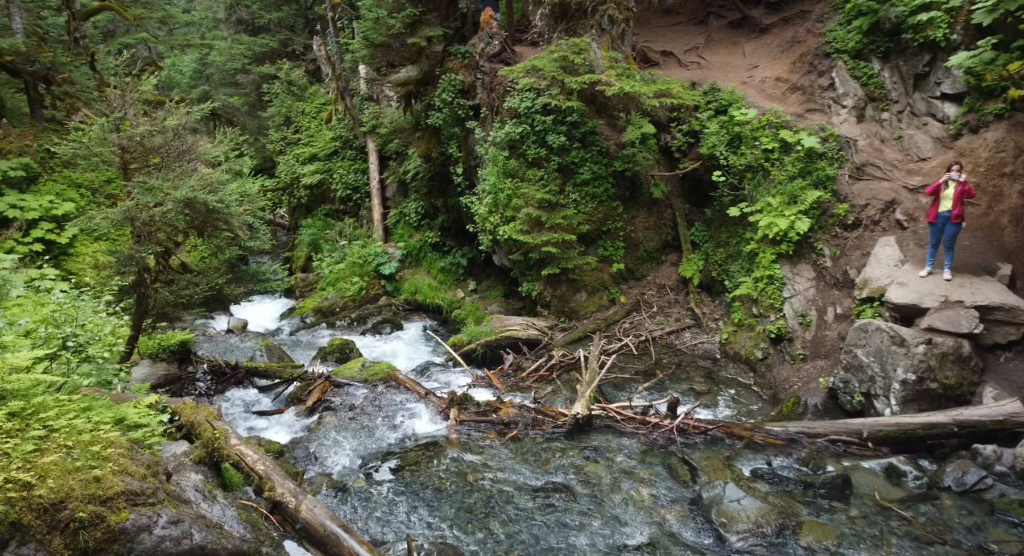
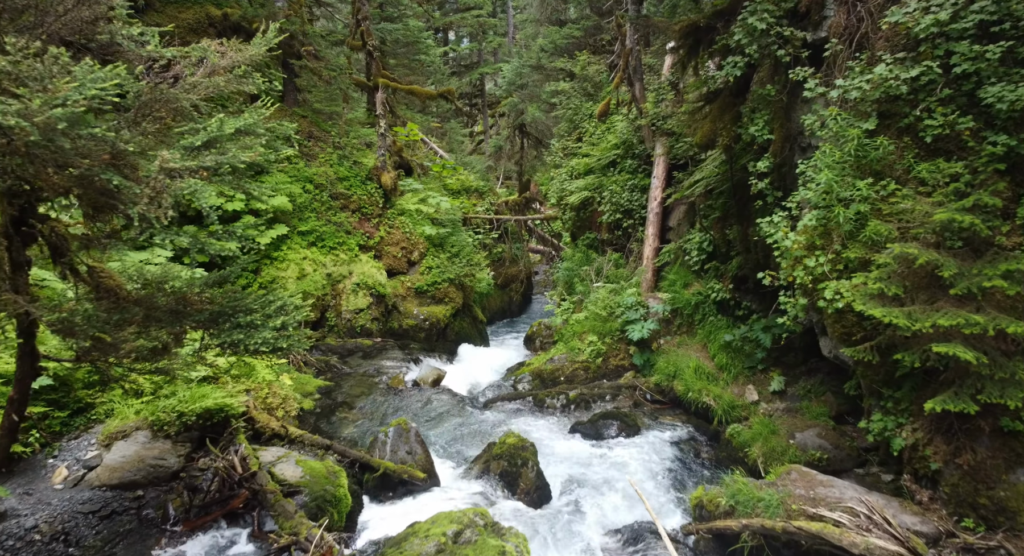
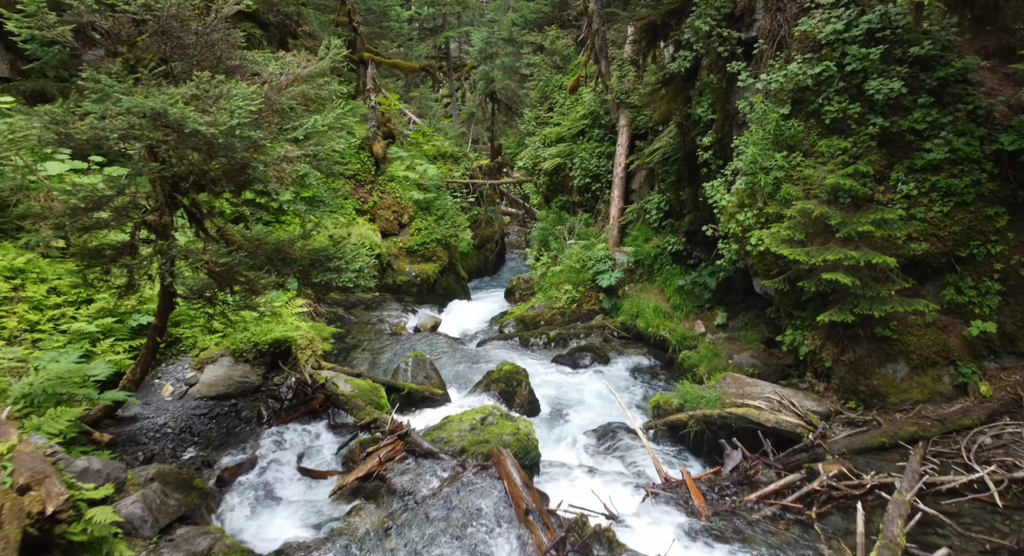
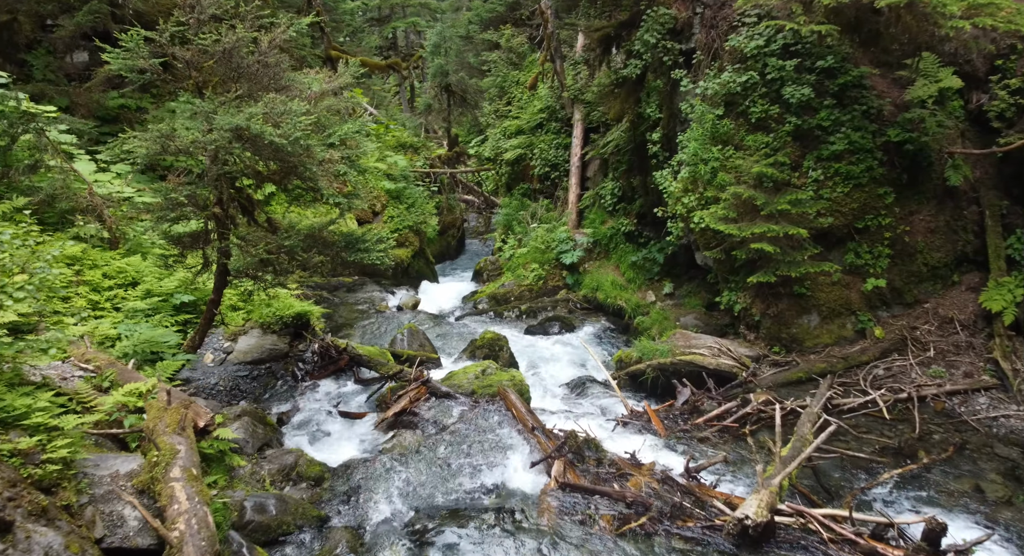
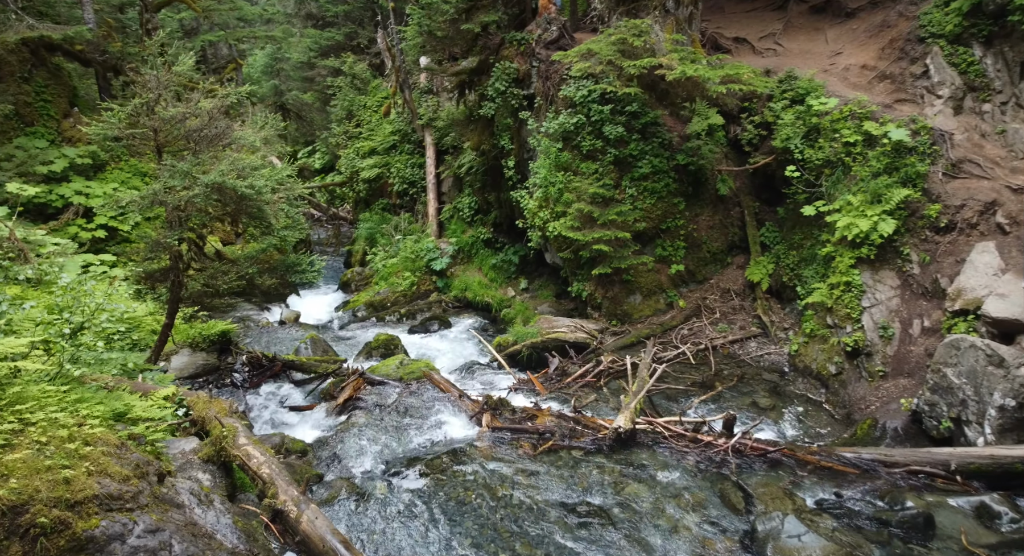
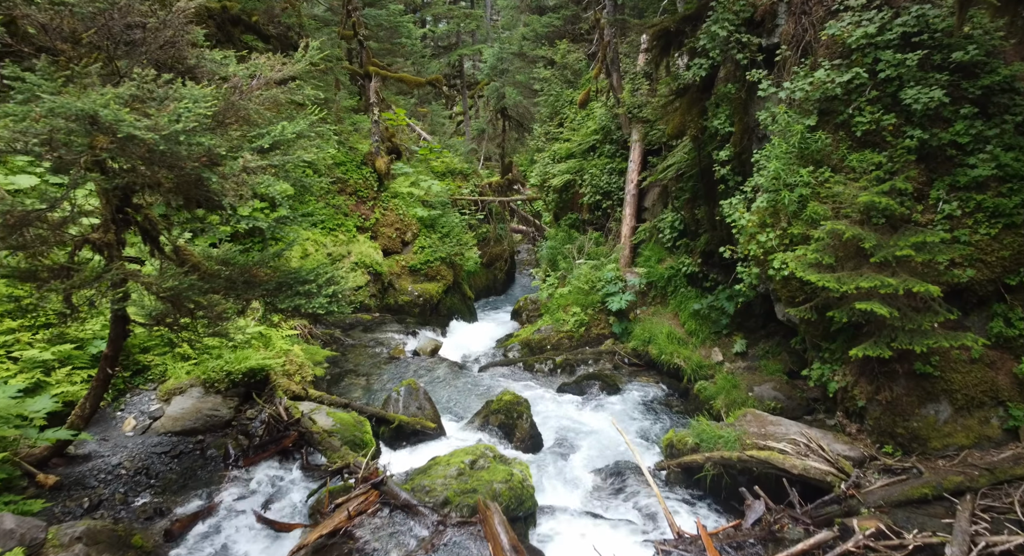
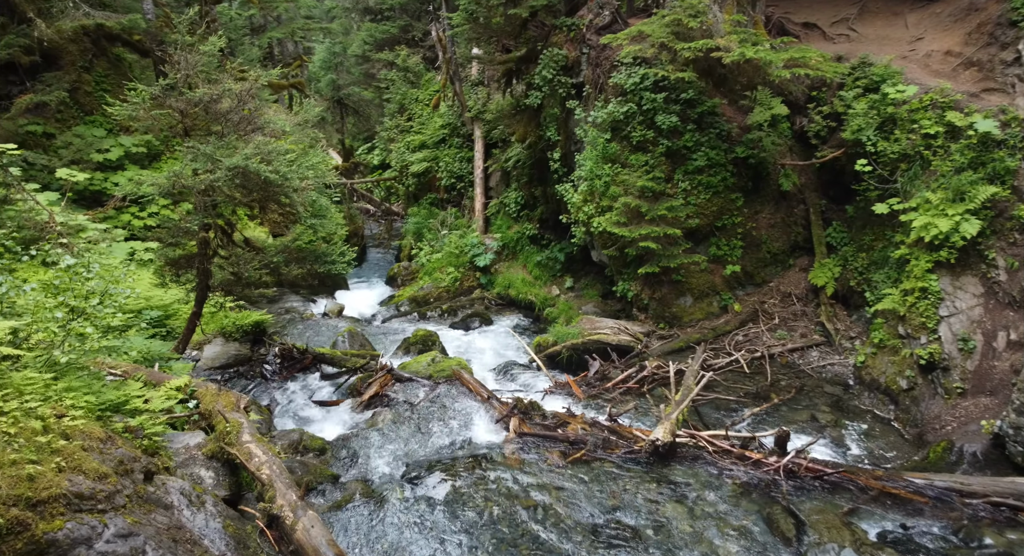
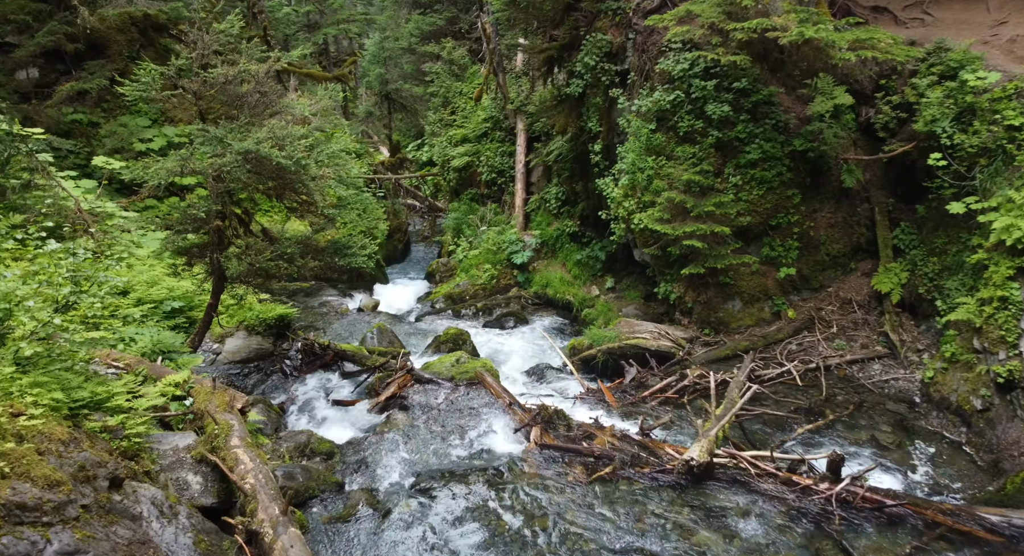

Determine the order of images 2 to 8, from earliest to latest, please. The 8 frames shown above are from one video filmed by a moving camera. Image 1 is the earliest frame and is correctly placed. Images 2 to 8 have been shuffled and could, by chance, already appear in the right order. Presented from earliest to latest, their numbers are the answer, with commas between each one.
5, 7, 8, 4, 3, 6, 2
